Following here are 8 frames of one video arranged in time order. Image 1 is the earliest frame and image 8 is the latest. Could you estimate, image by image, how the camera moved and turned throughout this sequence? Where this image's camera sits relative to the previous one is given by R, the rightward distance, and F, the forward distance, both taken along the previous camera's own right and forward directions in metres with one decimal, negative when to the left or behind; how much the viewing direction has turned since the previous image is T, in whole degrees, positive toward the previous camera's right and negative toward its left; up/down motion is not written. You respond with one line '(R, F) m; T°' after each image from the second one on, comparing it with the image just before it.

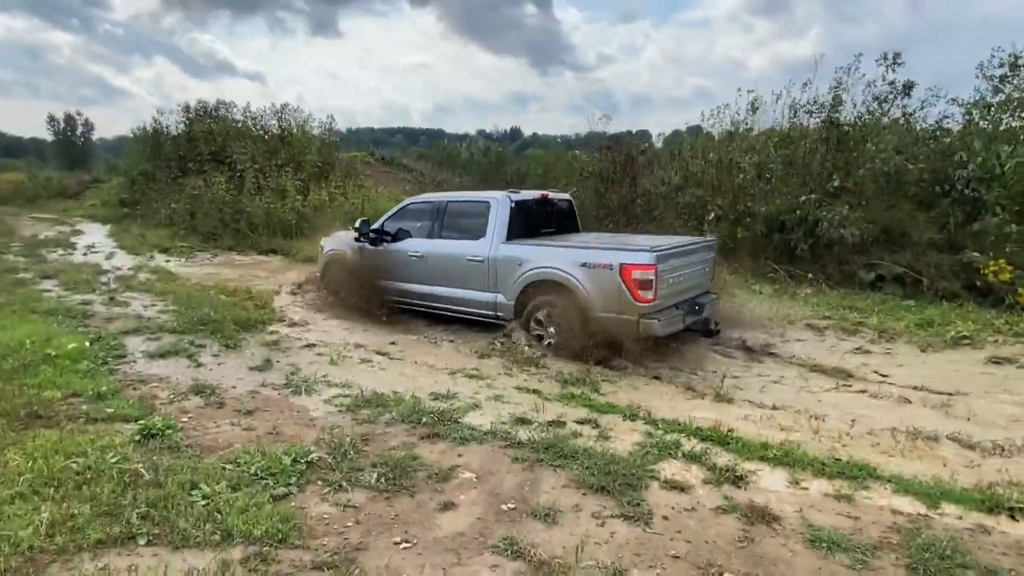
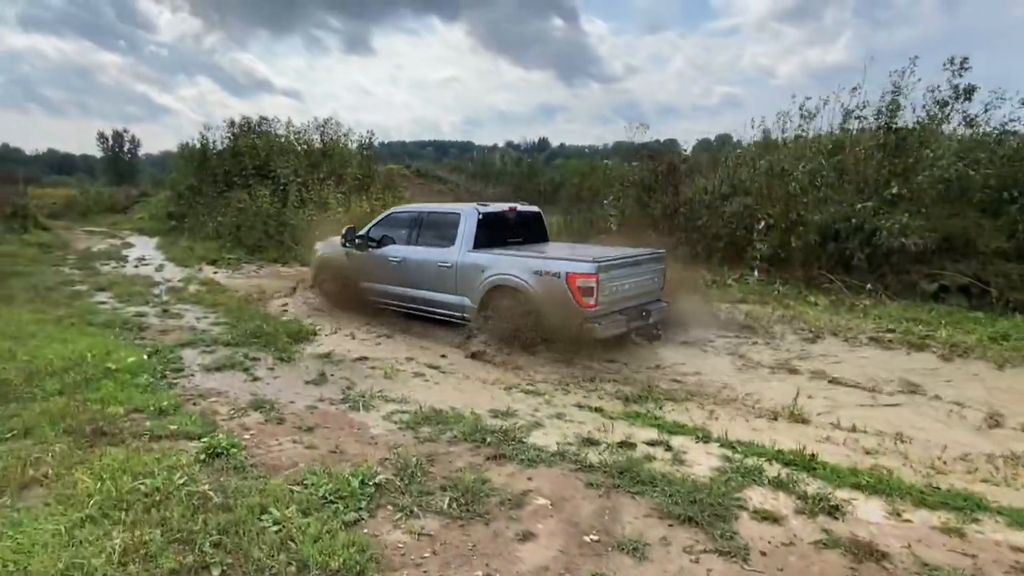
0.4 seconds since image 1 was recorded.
(-0.3, +0.2) m; -3°
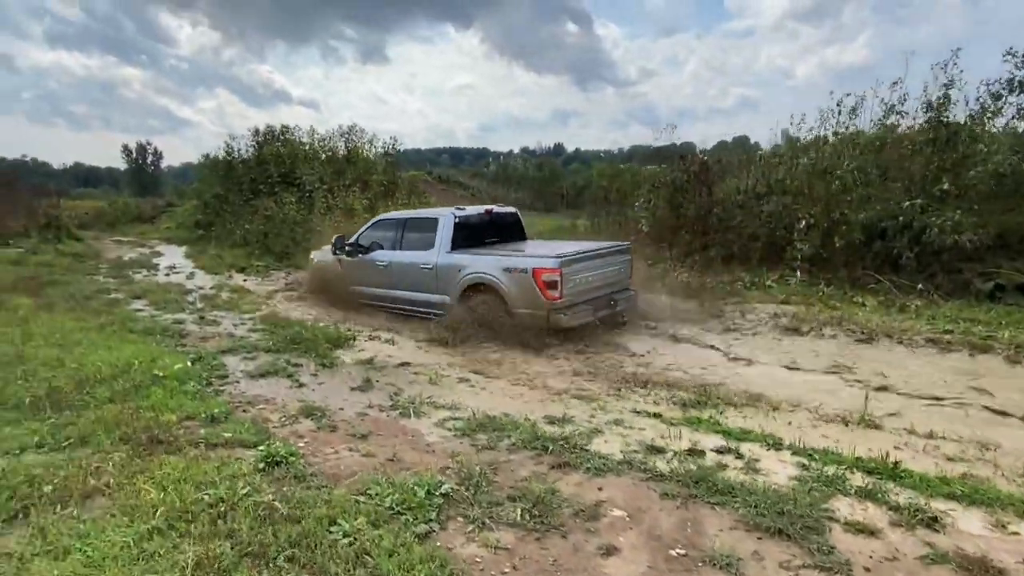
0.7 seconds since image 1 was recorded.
(-0.3, +0.2) m; -2°
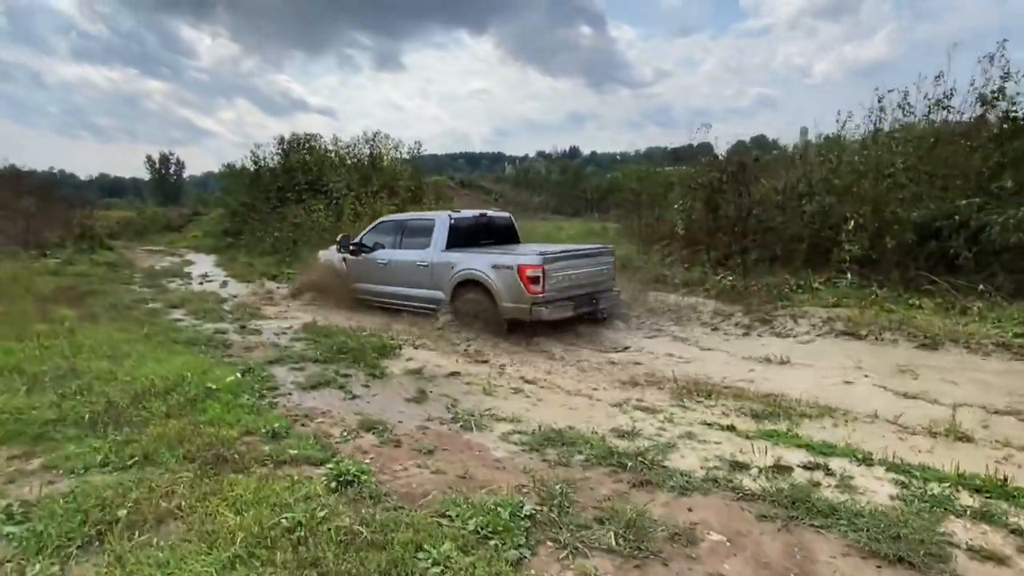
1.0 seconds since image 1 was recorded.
(-0.4, +0.2) m; -2°
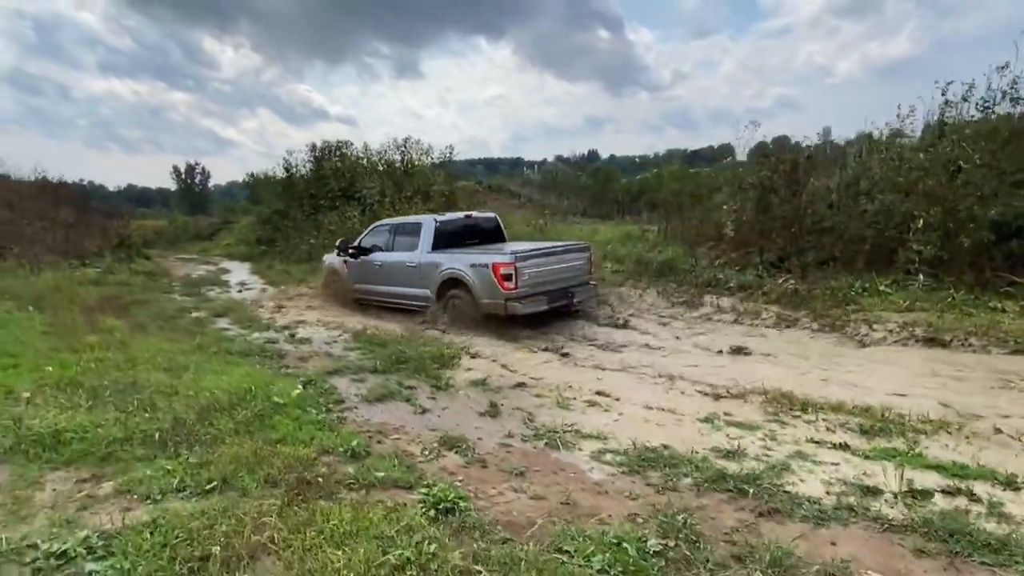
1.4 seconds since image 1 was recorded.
(-0.5, +0.3) m; -2°
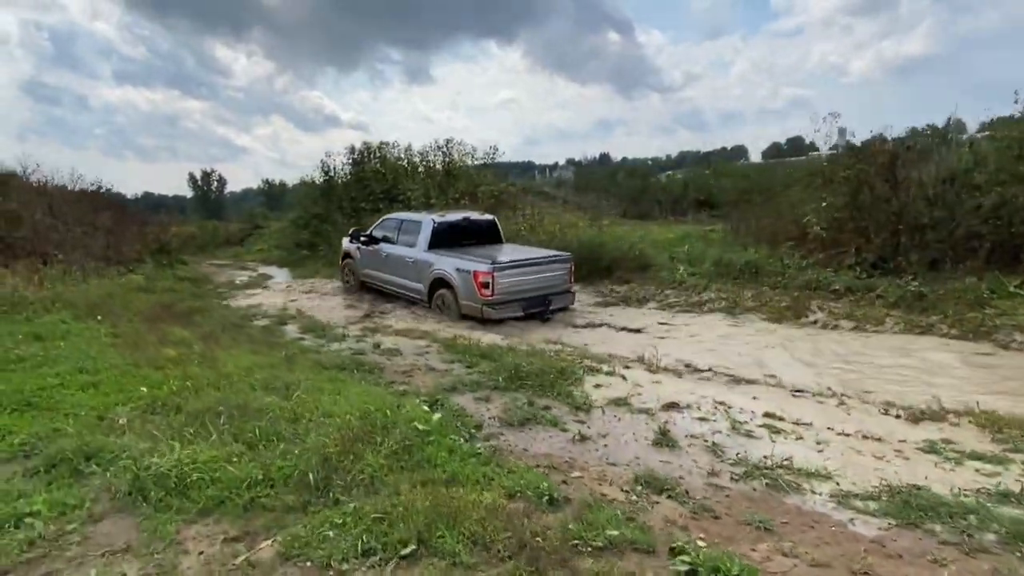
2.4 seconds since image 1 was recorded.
(-1.3, +0.8) m; -1°
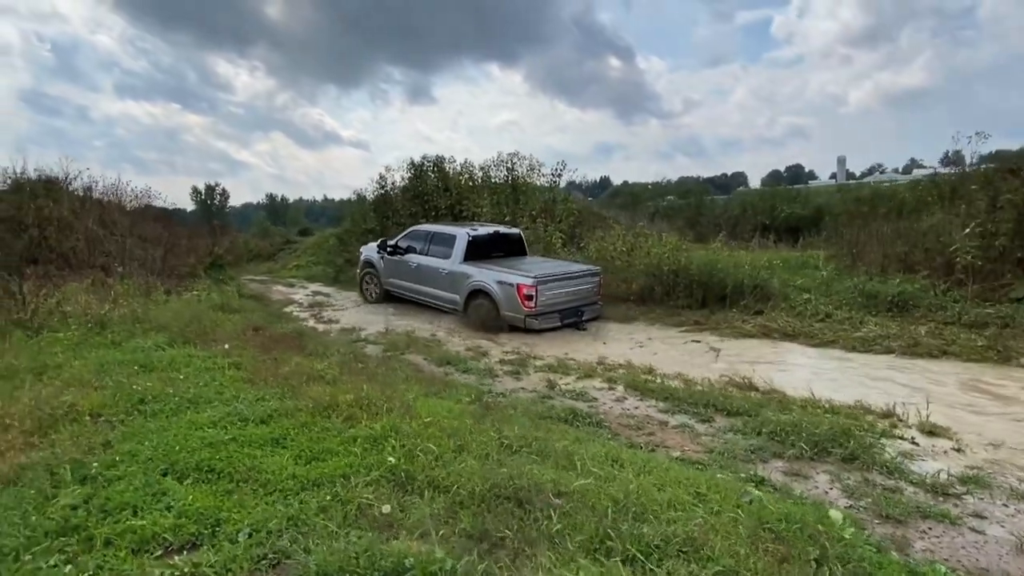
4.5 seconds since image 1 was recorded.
(-2.4, +1.3) m; 0°
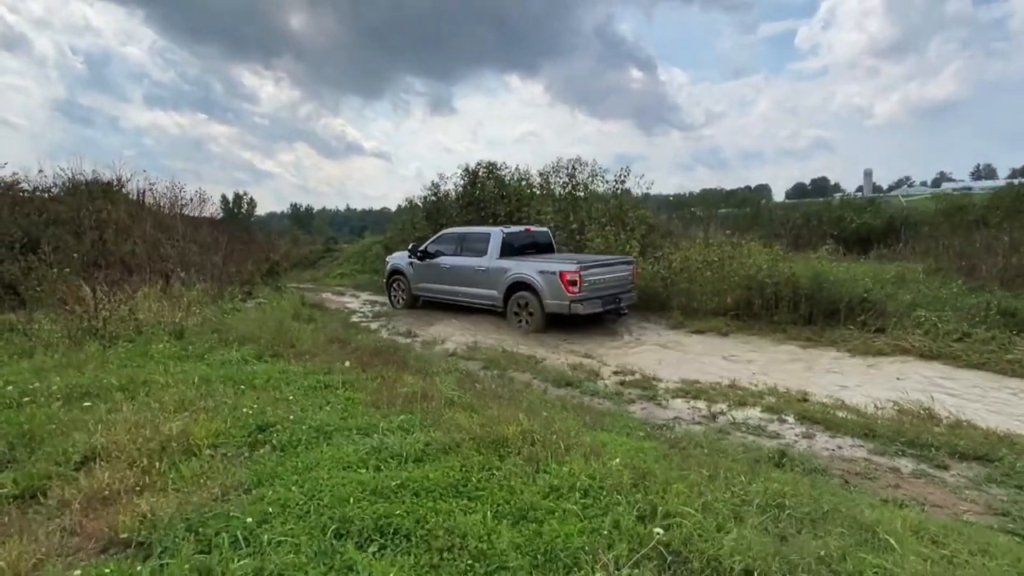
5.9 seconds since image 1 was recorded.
(-1.4, +0.9) m; -2°
